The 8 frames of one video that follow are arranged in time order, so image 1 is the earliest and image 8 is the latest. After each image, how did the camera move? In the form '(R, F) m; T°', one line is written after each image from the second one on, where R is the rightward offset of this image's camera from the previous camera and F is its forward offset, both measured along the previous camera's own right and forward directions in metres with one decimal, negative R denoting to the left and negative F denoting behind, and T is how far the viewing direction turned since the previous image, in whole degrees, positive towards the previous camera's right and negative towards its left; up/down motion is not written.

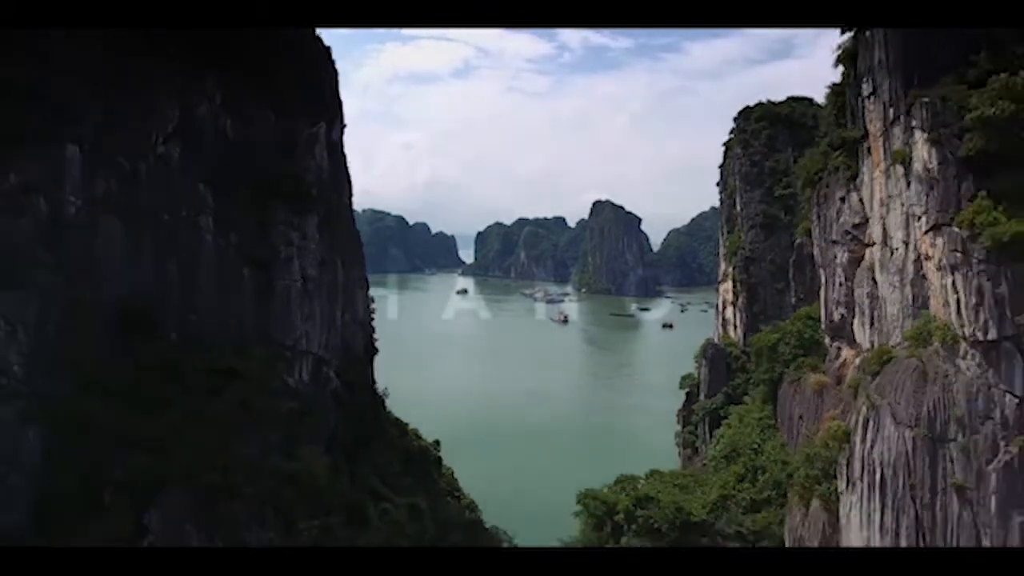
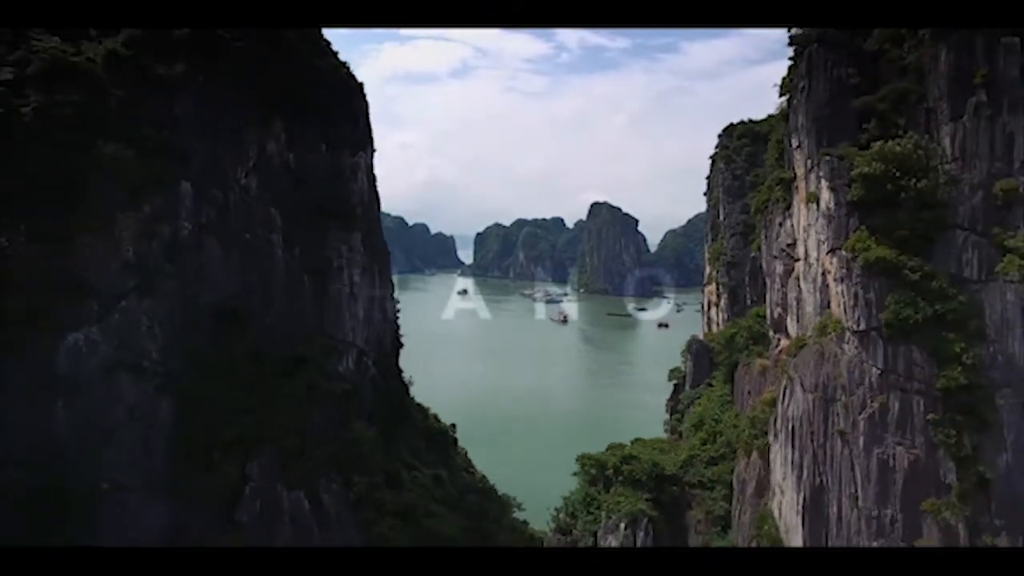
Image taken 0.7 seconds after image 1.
(-0.2, -1.8) m; 0°
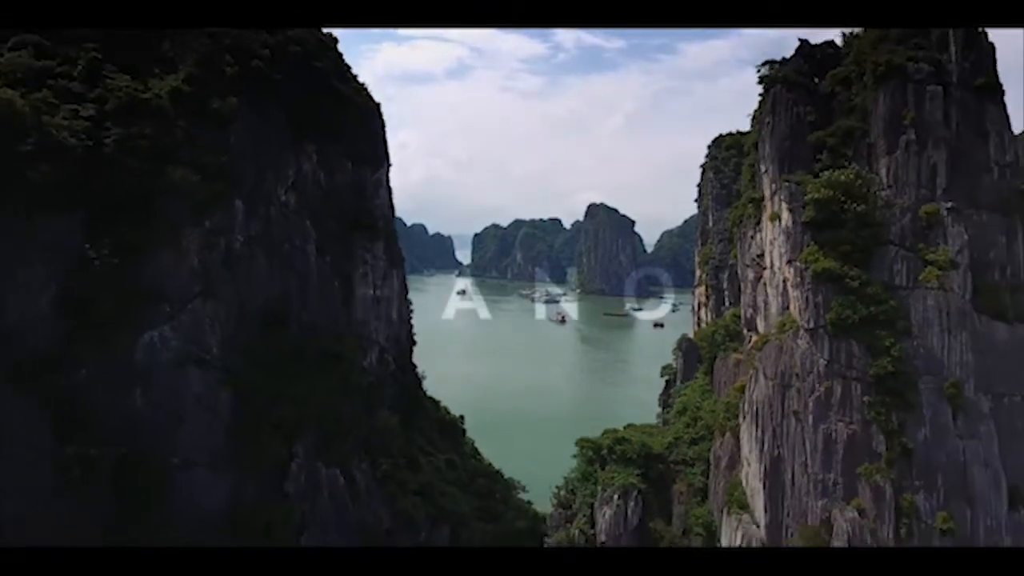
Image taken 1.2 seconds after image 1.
(-0.2, -1.2) m; 0°
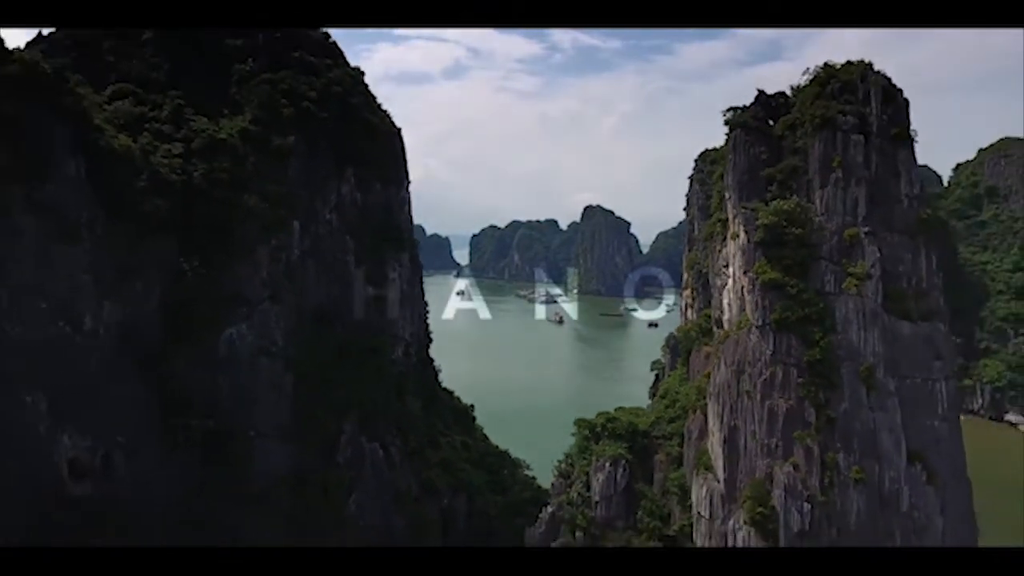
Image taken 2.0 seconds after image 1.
(-0.2, -1.9) m; 0°
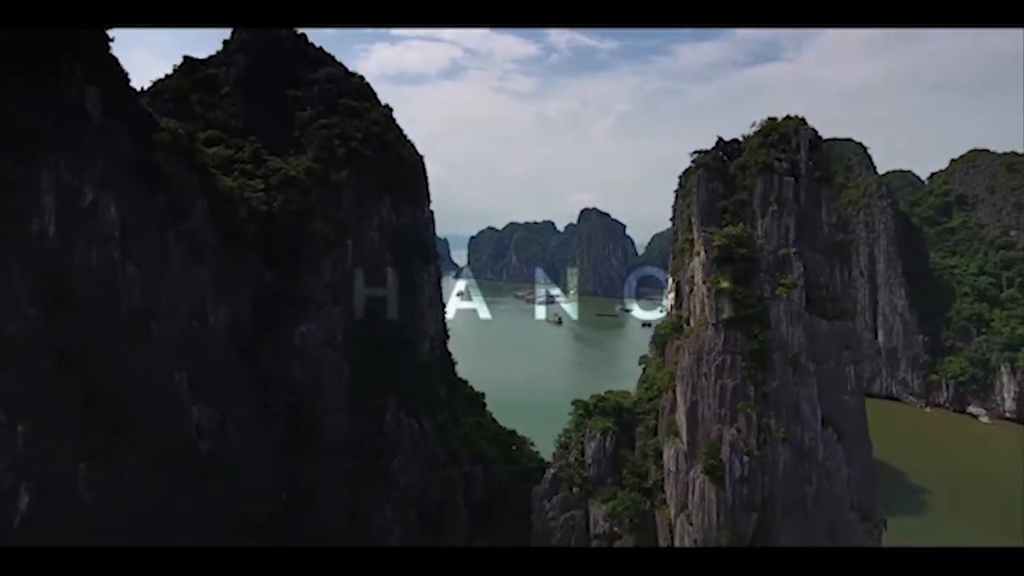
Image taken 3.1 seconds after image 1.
(-0.3, -2.7) m; 0°
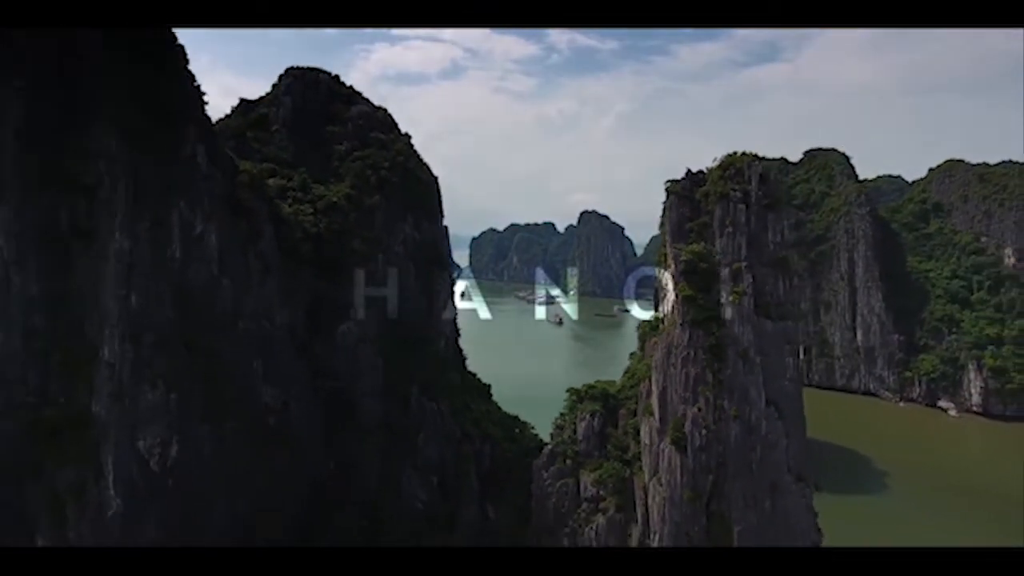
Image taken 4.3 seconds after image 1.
(-0.1, -2.7) m; 0°
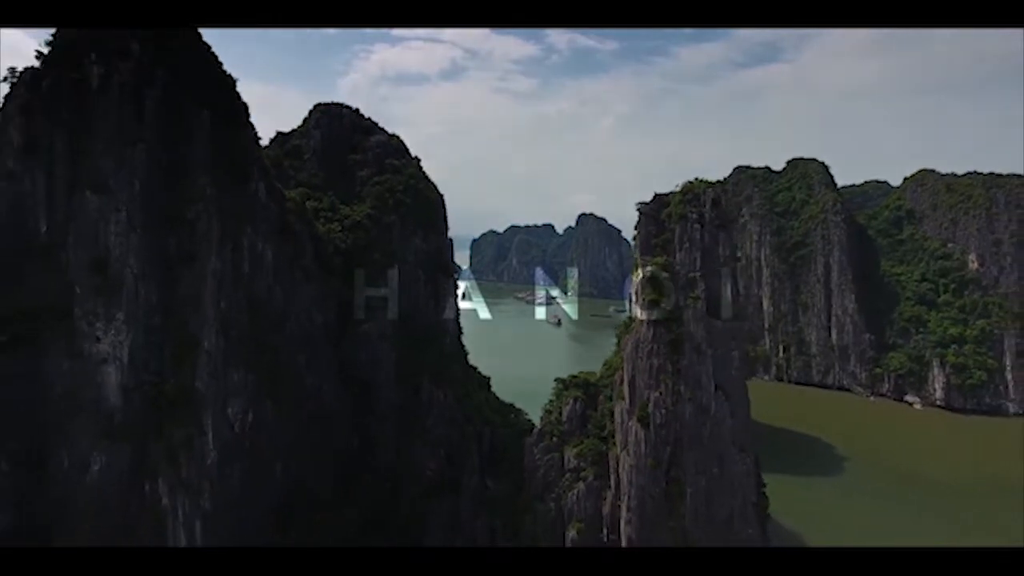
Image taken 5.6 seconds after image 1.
(+0.1, -3.0) m; 0°
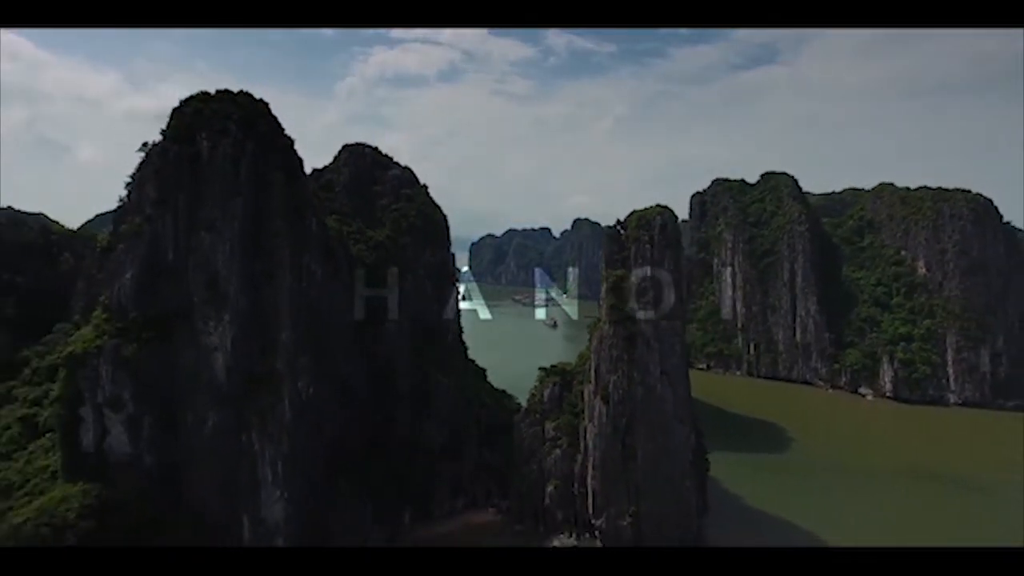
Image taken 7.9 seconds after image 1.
(+0.3, -4.7) m; 0°
